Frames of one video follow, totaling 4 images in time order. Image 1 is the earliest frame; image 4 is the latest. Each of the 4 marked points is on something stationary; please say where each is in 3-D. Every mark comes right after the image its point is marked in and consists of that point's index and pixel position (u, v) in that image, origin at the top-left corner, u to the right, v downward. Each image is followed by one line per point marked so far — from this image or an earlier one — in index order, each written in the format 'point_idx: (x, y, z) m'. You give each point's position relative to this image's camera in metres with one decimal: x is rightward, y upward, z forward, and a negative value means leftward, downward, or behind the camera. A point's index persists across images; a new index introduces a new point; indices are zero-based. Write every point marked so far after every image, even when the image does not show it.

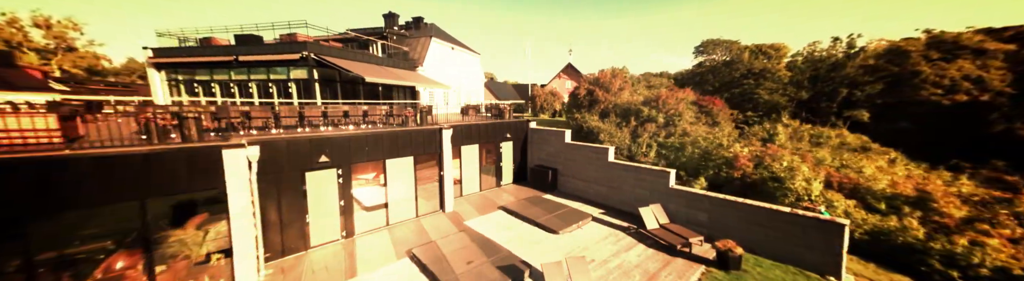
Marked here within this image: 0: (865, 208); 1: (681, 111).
0: (+8.7, -1.7, +7.0) m
1: (+8.2, +1.4, +13.7) m
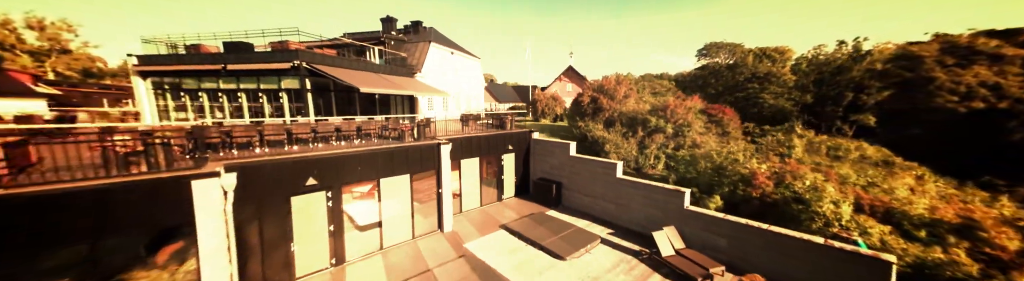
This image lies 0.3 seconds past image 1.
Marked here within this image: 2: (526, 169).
0: (+8.8, -2.1, +6.4) m
1: (+8.3, +0.9, +13.1) m
2: (+0.7, -1.3, +13.5) m
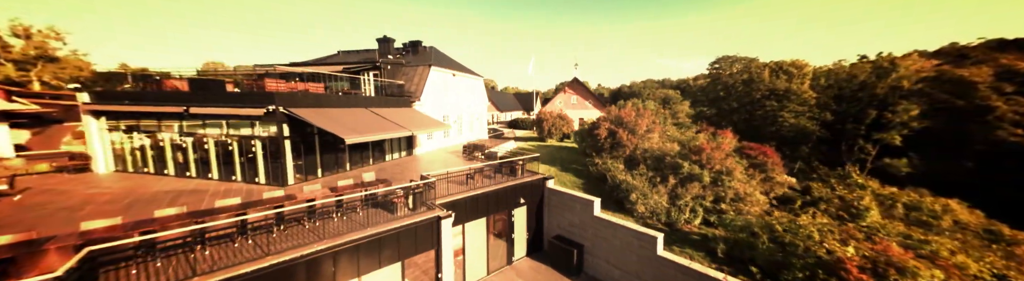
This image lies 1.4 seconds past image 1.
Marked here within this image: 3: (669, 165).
0: (+9.3, -3.9, +4.5) m
1: (+8.7, -1.0, +11.3) m
2: (+1.1, -3.3, +11.6) m
3: (+6.9, -1.1, +12.1) m
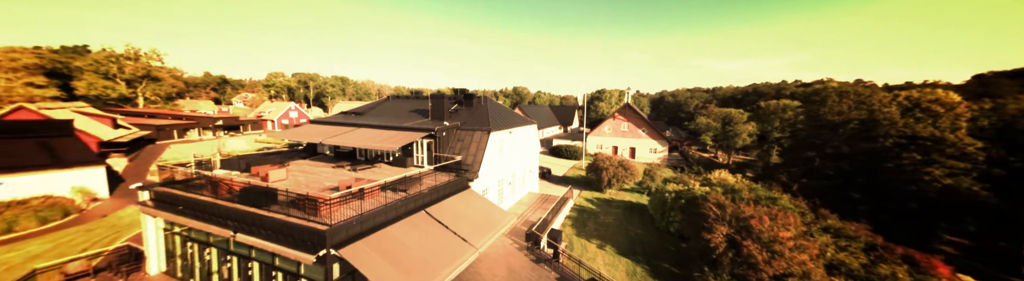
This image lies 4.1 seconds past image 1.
0: (+11.5, -8.0, 0.0) m
1: (+11.8, -5.4, +6.9) m
2: (+4.3, -7.8, +8.1) m
3: (+10.1, -5.5, +7.9) m
